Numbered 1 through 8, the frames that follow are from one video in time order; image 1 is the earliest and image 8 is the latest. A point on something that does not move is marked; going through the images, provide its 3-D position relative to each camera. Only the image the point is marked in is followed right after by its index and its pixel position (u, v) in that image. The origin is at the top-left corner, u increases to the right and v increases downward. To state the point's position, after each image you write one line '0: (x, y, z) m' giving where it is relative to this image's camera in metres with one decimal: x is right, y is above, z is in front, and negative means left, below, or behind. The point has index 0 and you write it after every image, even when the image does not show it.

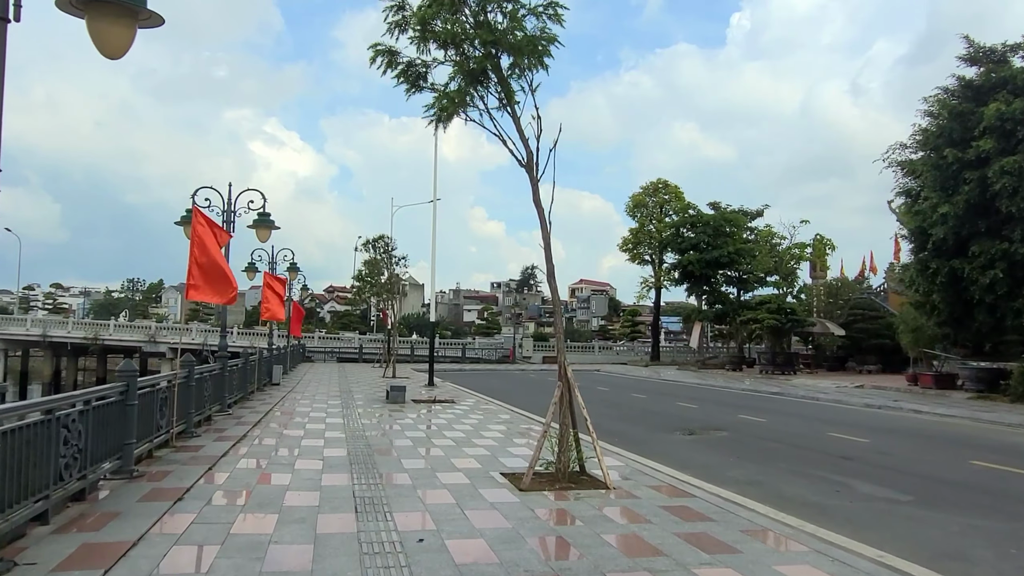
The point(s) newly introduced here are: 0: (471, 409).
0: (-0.9, -2.6, +15.1) m
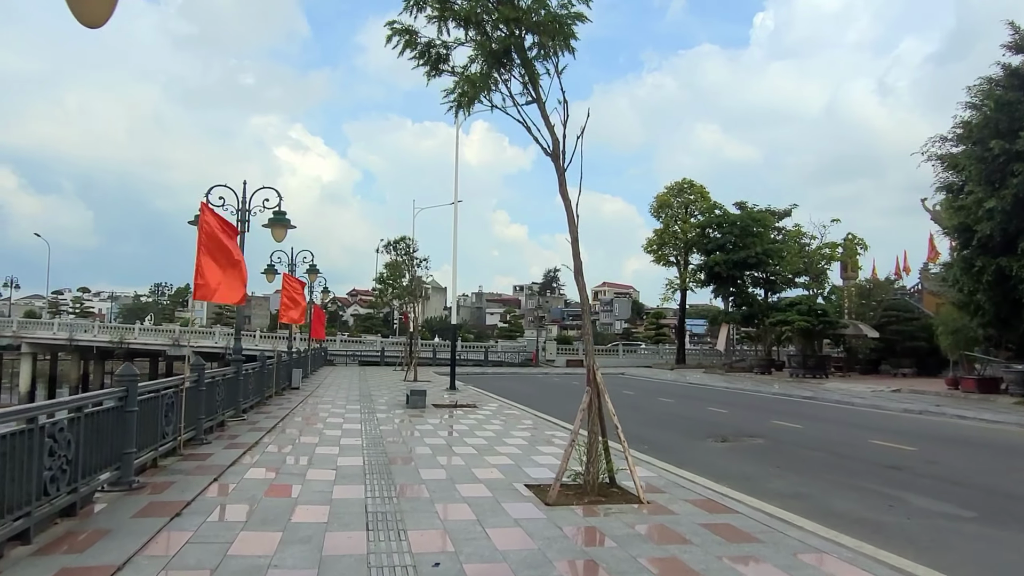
0: (-0.4, -2.6, +14.6) m
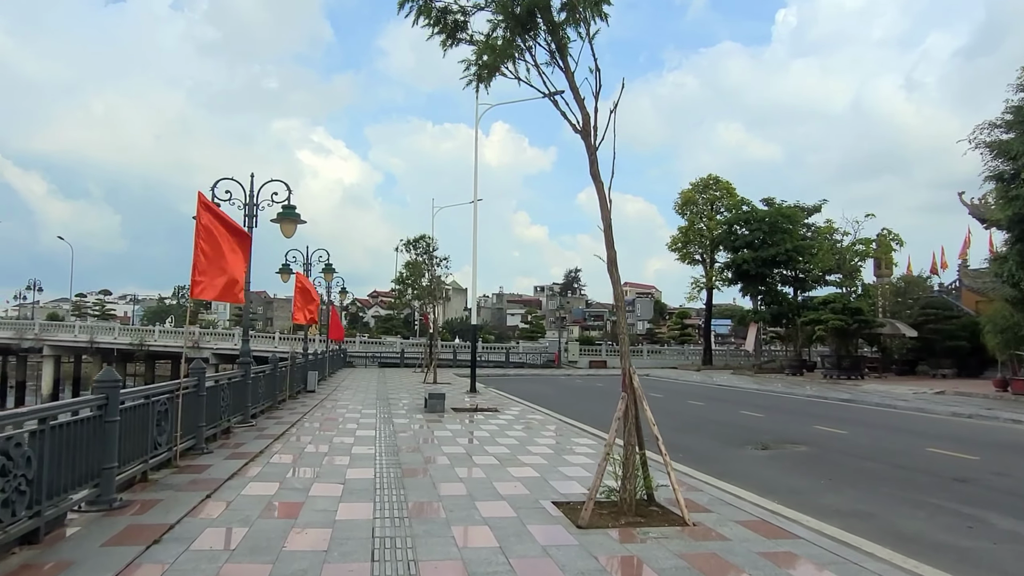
0: (+0.1, -2.5, +13.8) m
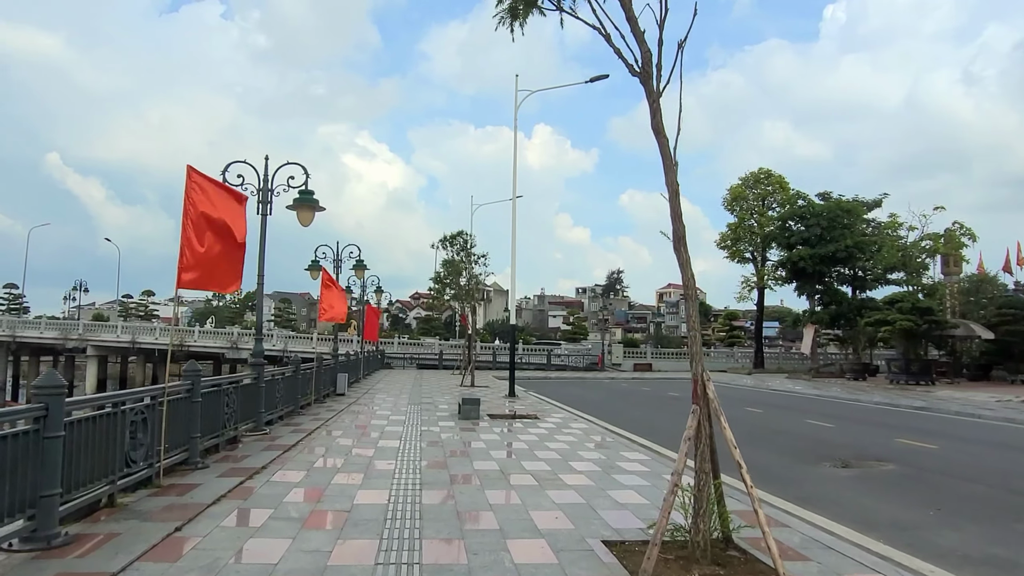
0: (+0.8, -2.5, +12.5) m
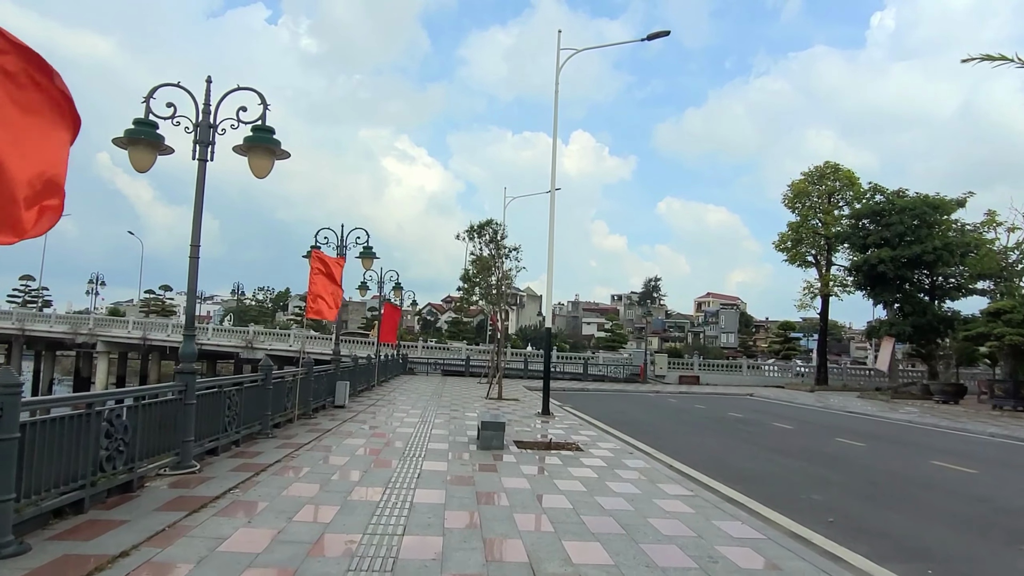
0: (+1.2, -2.3, +9.2) m
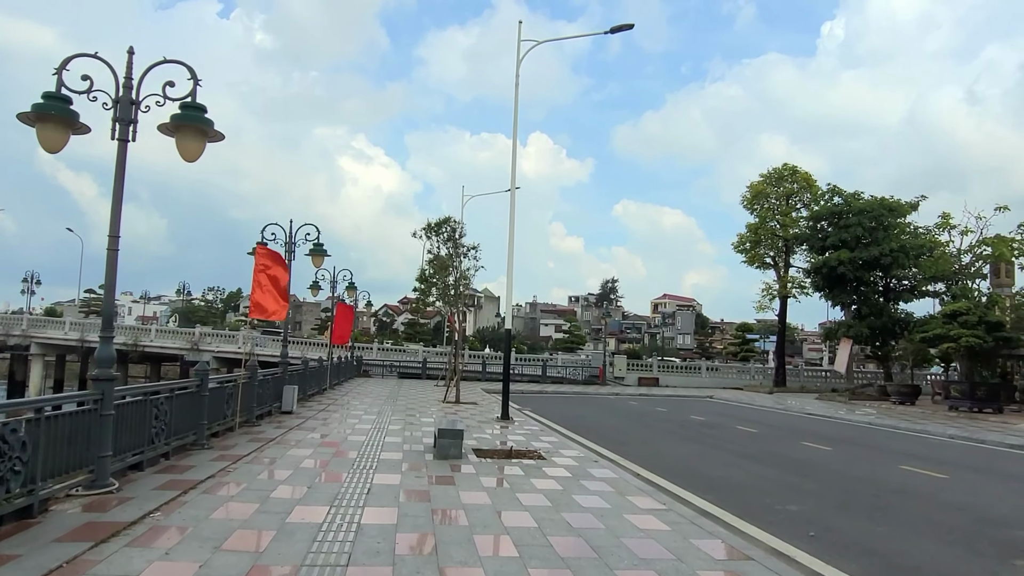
0: (+0.7, -2.3, +8.6) m
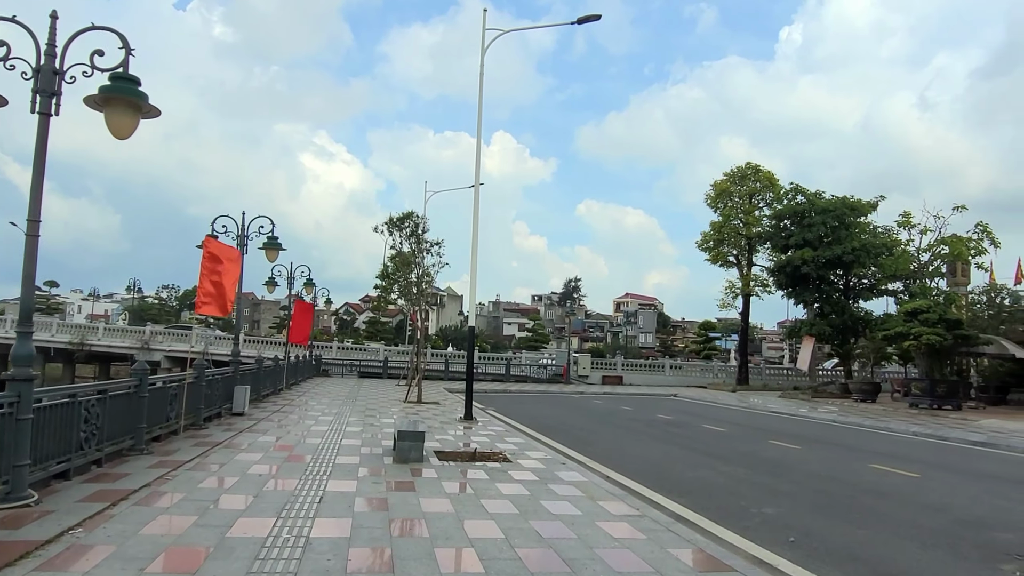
0: (+0.3, -2.2, +8.1) m
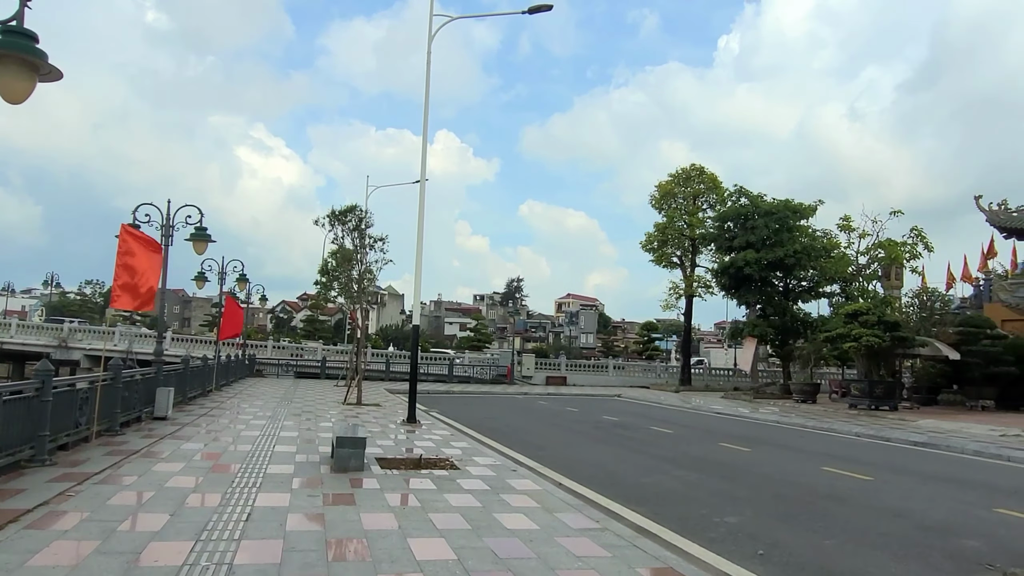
0: (-0.2, -2.2, +7.6) m
